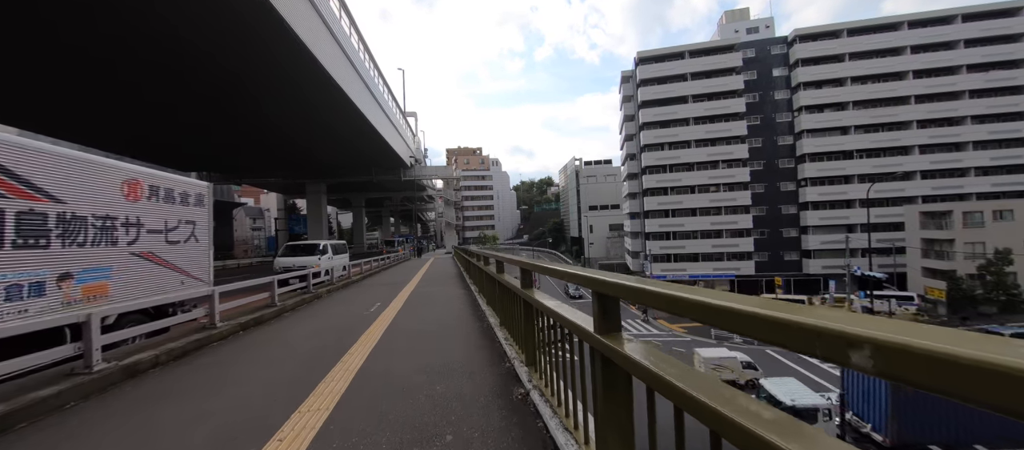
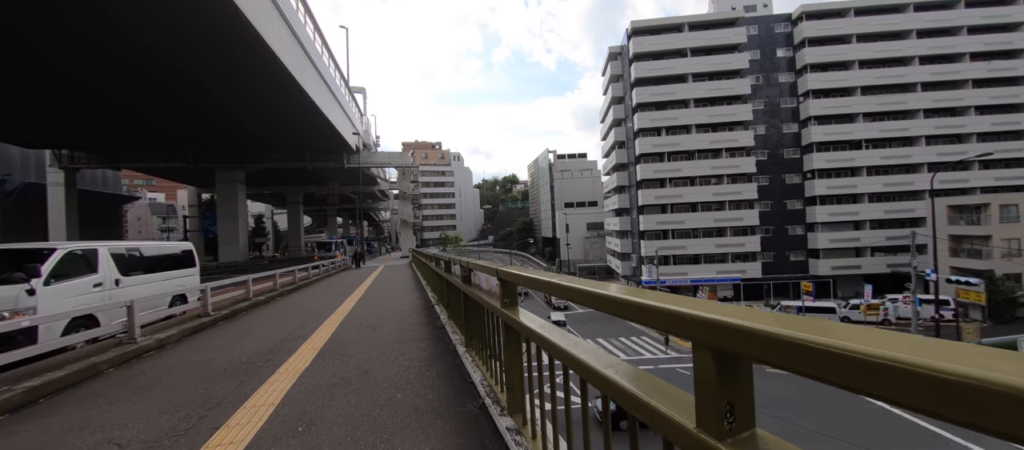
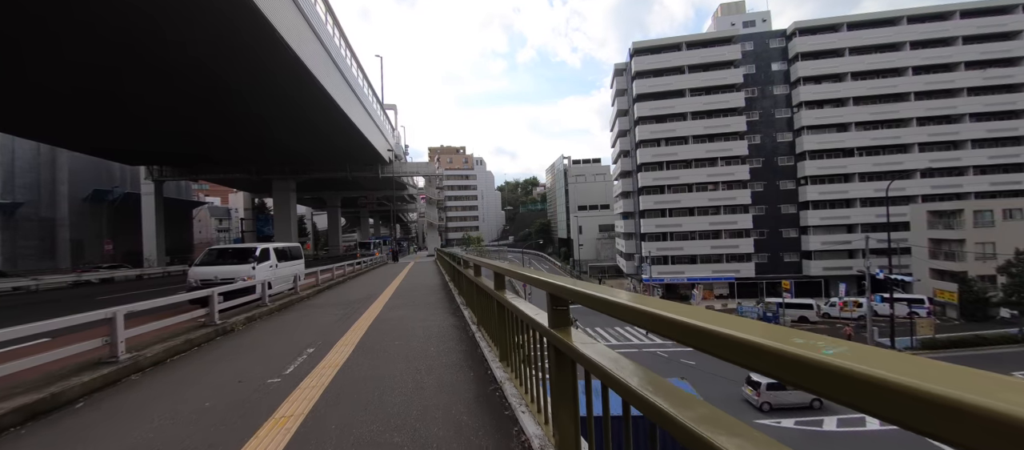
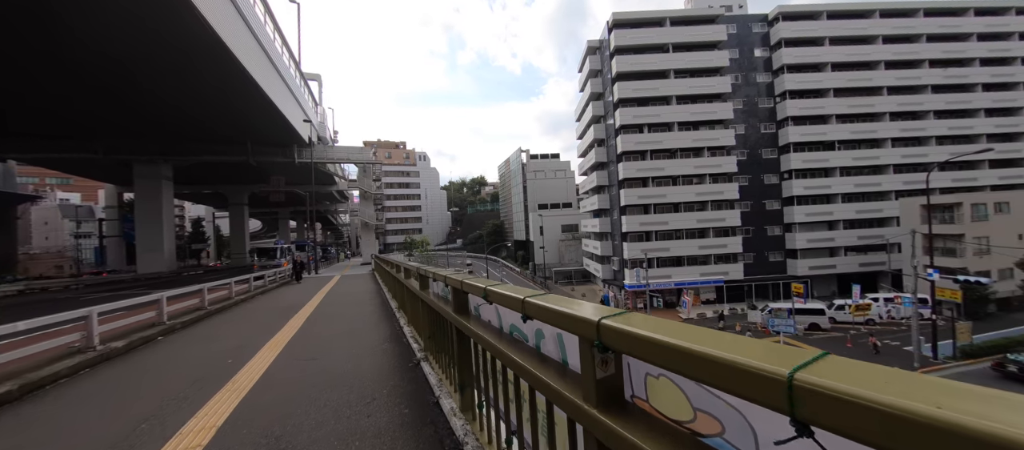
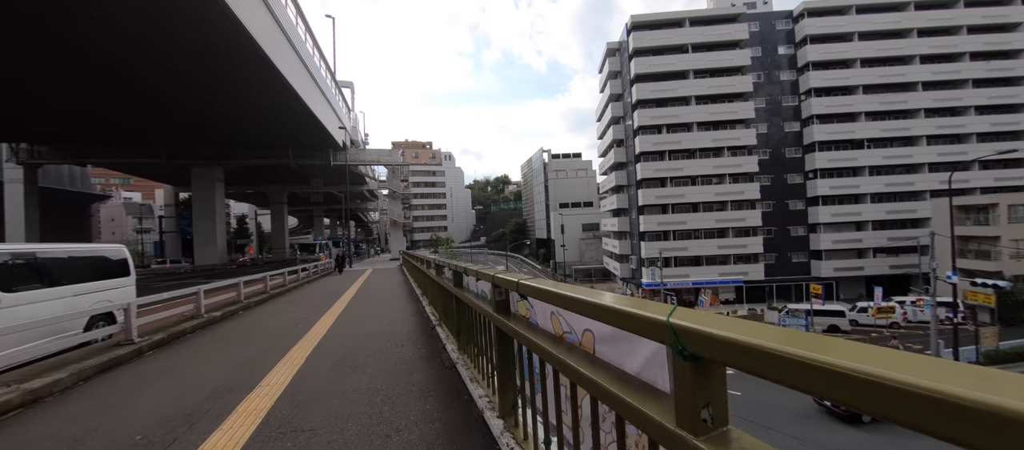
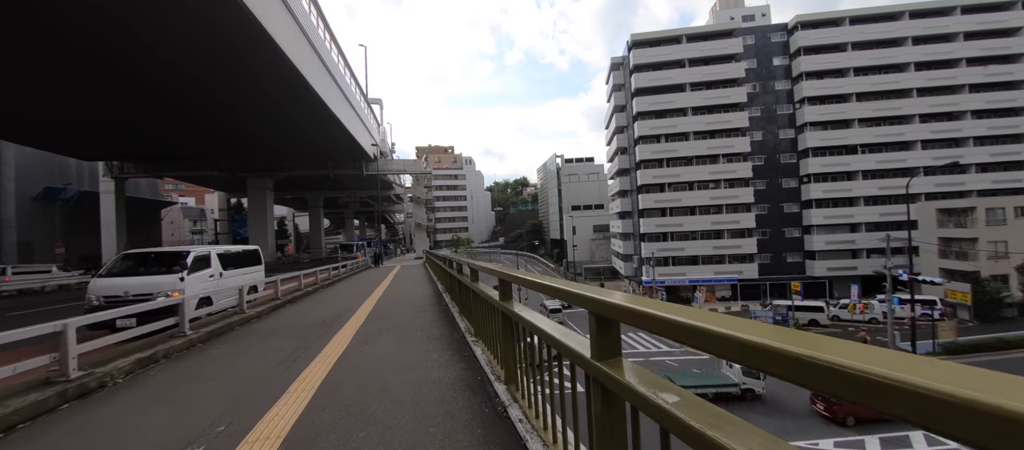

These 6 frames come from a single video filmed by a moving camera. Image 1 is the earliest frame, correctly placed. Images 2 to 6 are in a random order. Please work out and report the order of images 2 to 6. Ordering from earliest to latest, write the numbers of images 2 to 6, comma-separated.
3, 6, 2, 5, 4
